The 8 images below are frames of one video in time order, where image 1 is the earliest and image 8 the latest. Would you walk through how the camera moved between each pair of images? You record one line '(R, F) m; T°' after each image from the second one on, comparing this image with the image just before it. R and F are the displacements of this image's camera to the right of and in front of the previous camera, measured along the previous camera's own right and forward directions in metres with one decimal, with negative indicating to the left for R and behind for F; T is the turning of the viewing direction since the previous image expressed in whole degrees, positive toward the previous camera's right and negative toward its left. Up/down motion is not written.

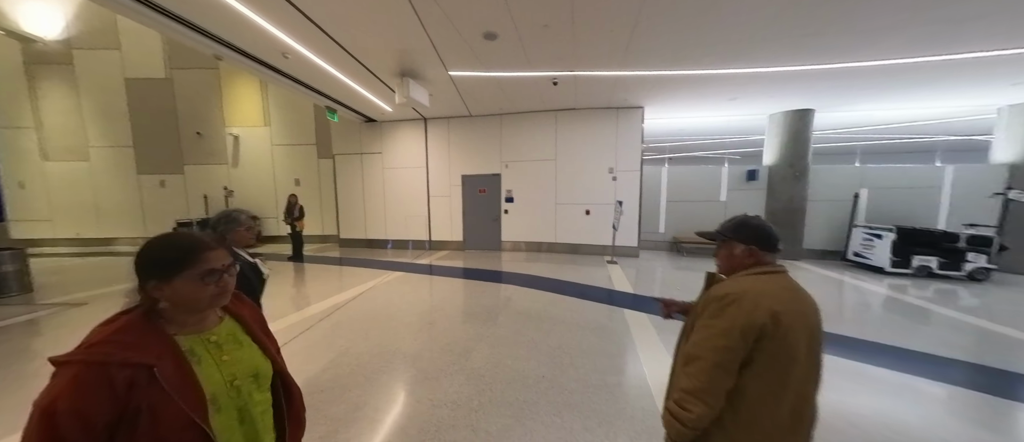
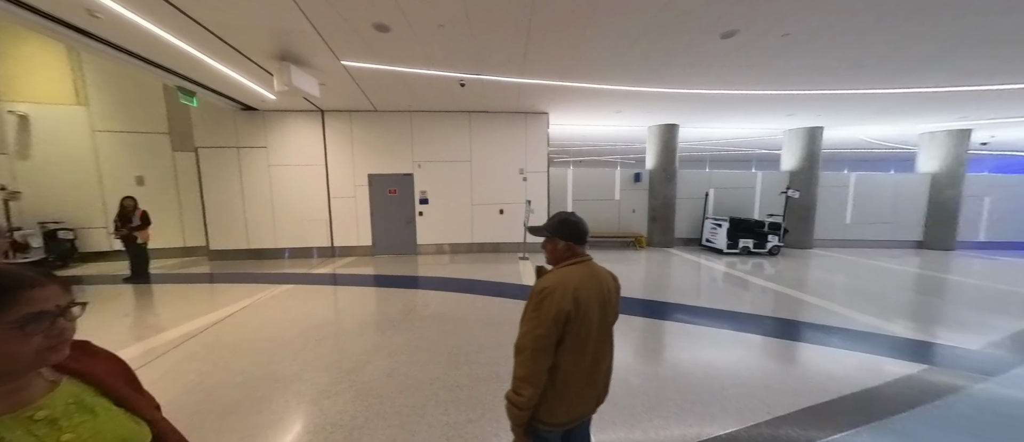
(+0.6, -0.1) m; +13°
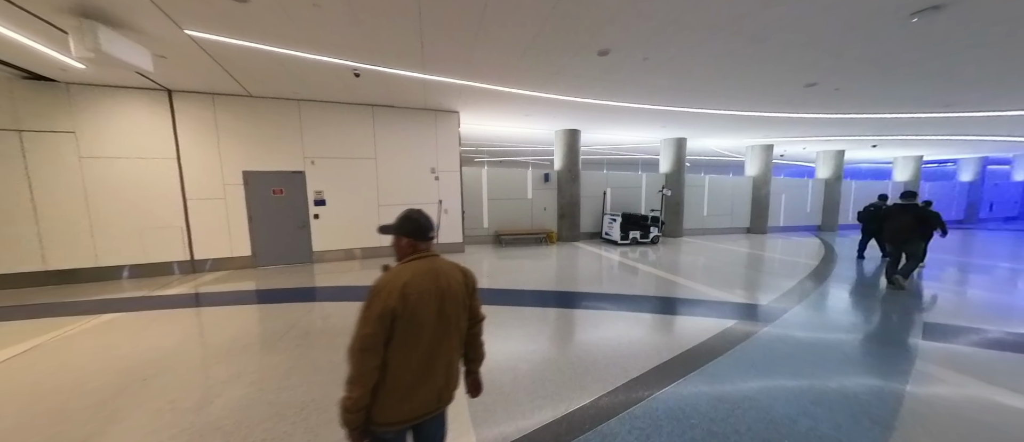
(+0.6, -0.1) m; +13°
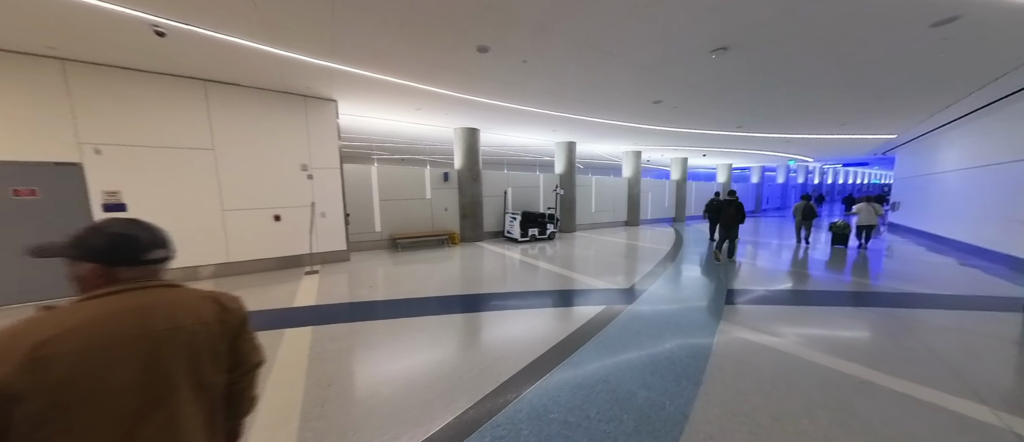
(+0.7, +0.1) m; +16°
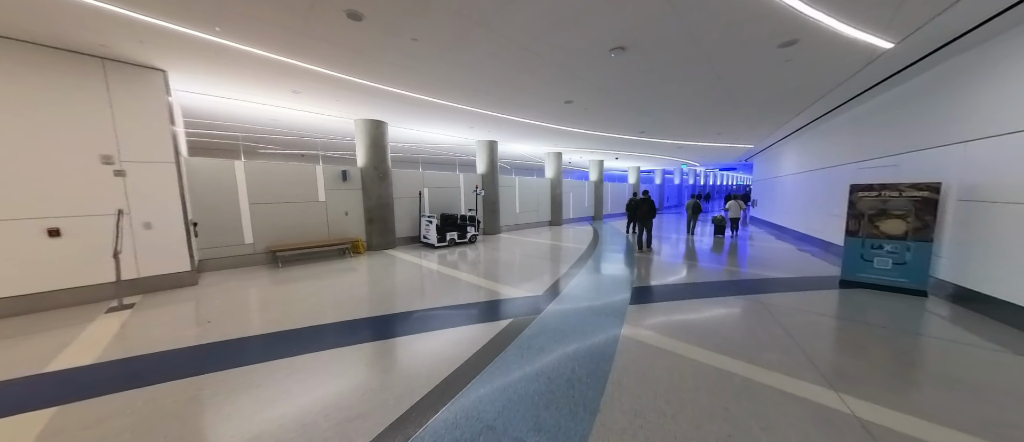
(+0.5, +0.4) m; +13°
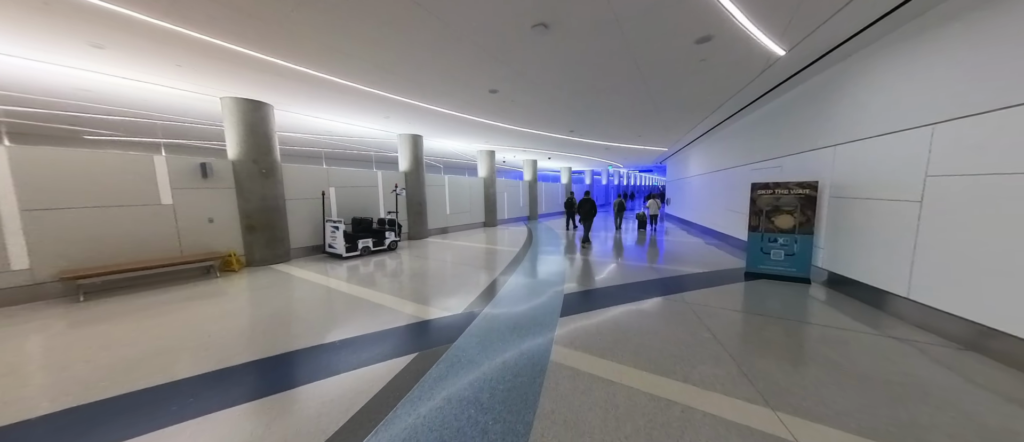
(+0.3, +0.5) m; +12°
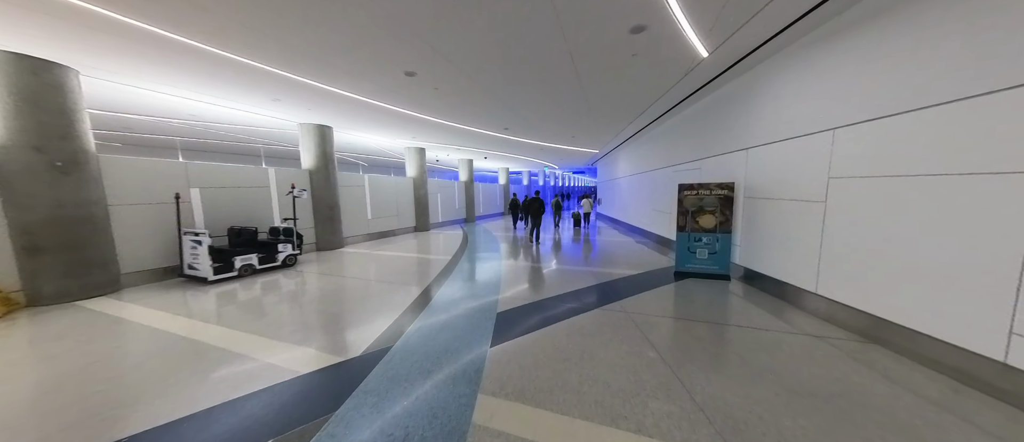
(+0.2, +0.5) m; +12°
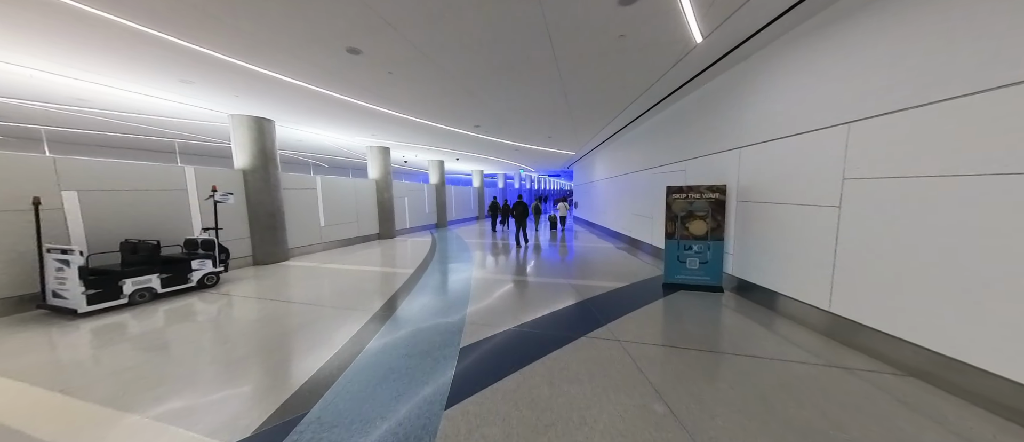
(+0.1, +0.5) m; +5°
